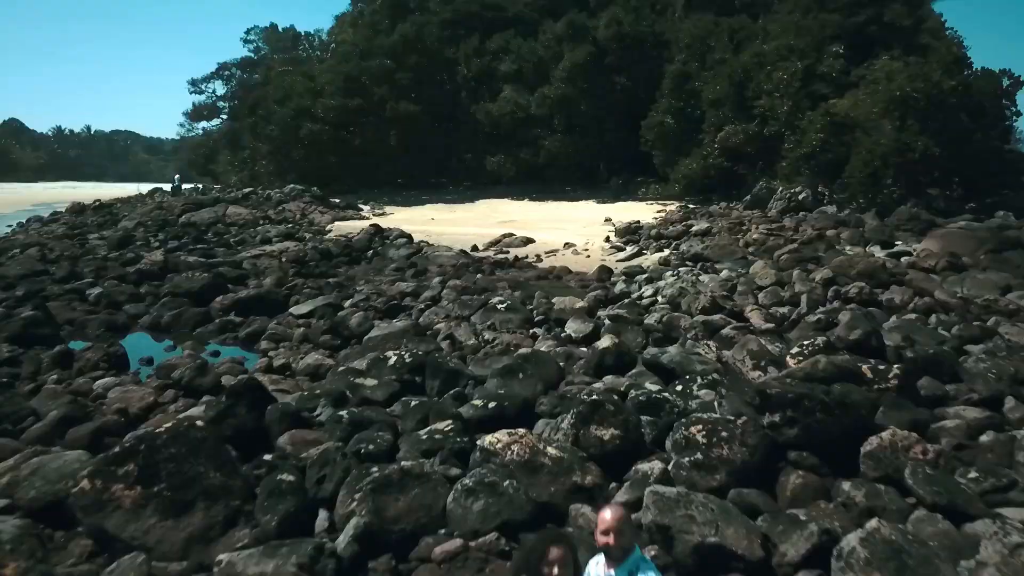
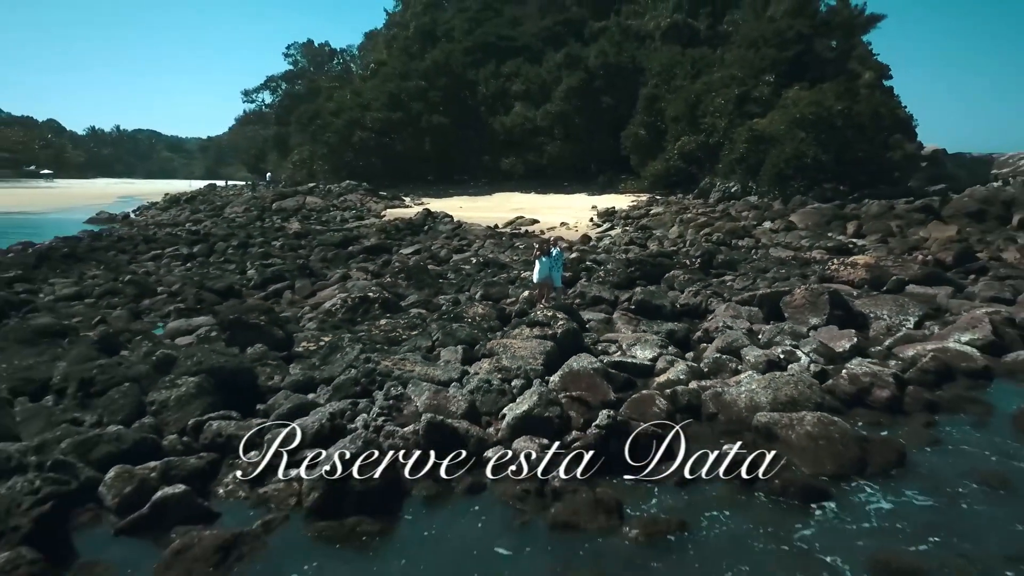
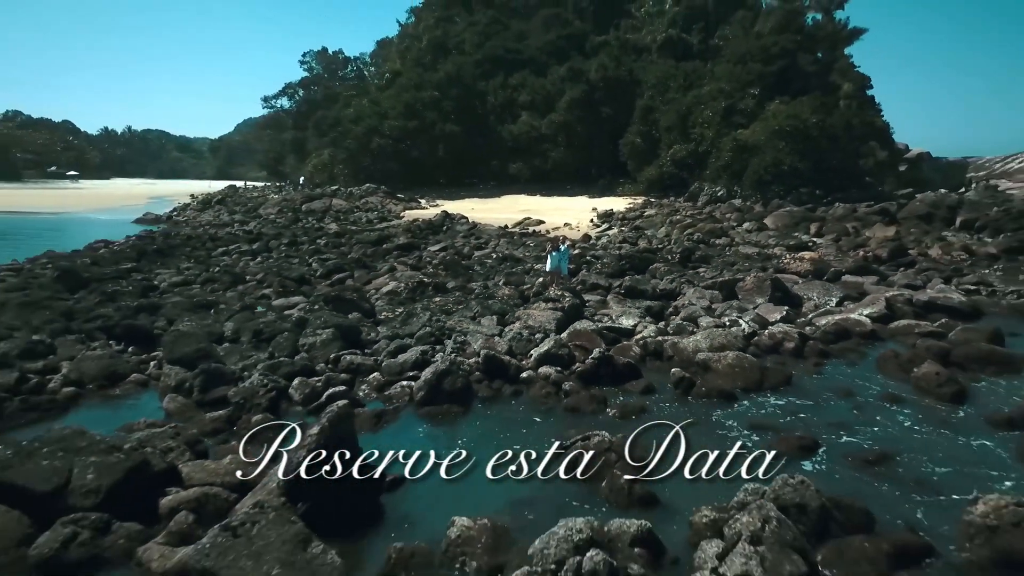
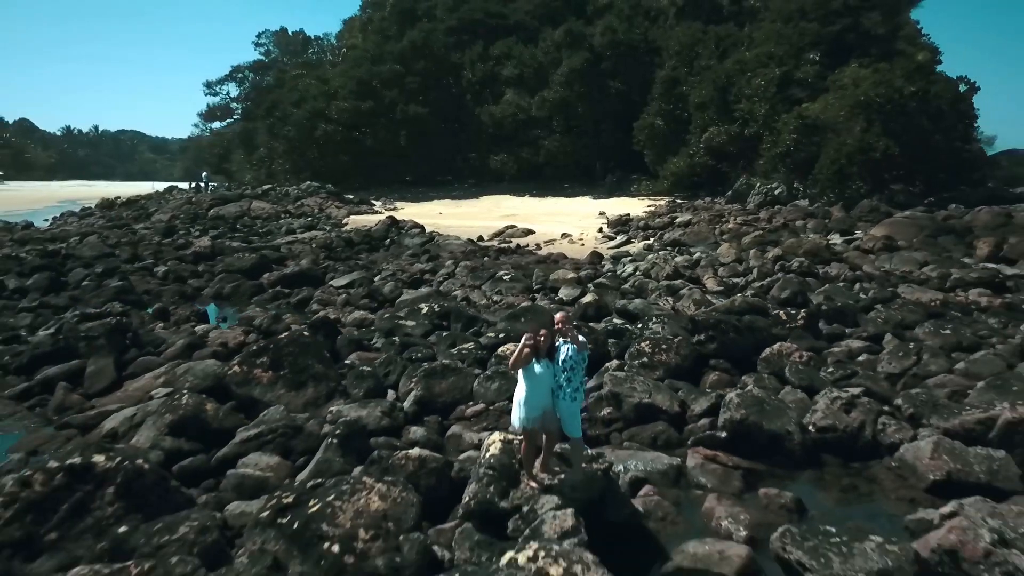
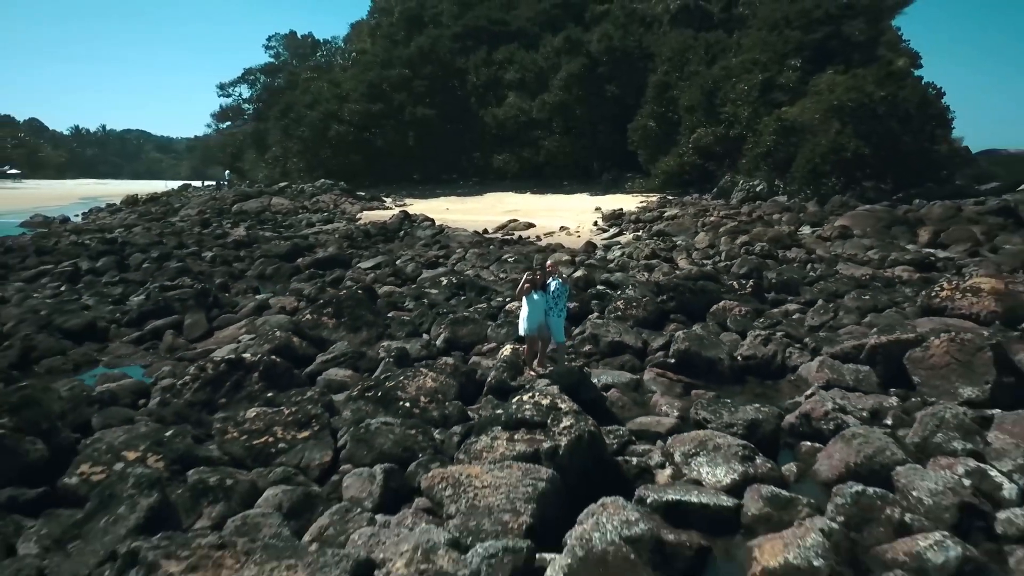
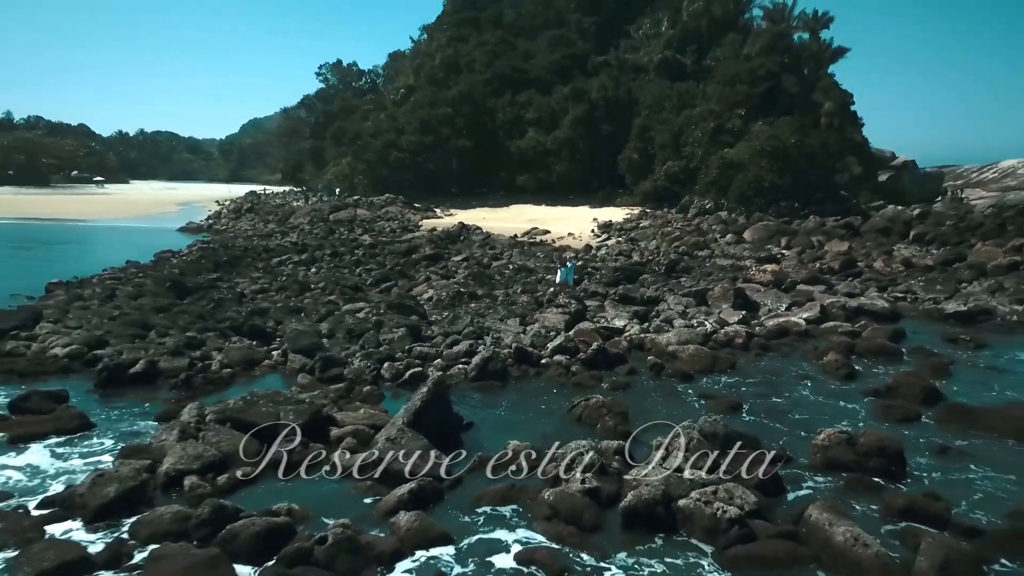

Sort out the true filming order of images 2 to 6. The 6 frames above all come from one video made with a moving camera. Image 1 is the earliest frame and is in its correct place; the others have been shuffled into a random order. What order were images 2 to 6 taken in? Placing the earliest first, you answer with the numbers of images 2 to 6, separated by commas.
4, 5, 2, 3, 6
